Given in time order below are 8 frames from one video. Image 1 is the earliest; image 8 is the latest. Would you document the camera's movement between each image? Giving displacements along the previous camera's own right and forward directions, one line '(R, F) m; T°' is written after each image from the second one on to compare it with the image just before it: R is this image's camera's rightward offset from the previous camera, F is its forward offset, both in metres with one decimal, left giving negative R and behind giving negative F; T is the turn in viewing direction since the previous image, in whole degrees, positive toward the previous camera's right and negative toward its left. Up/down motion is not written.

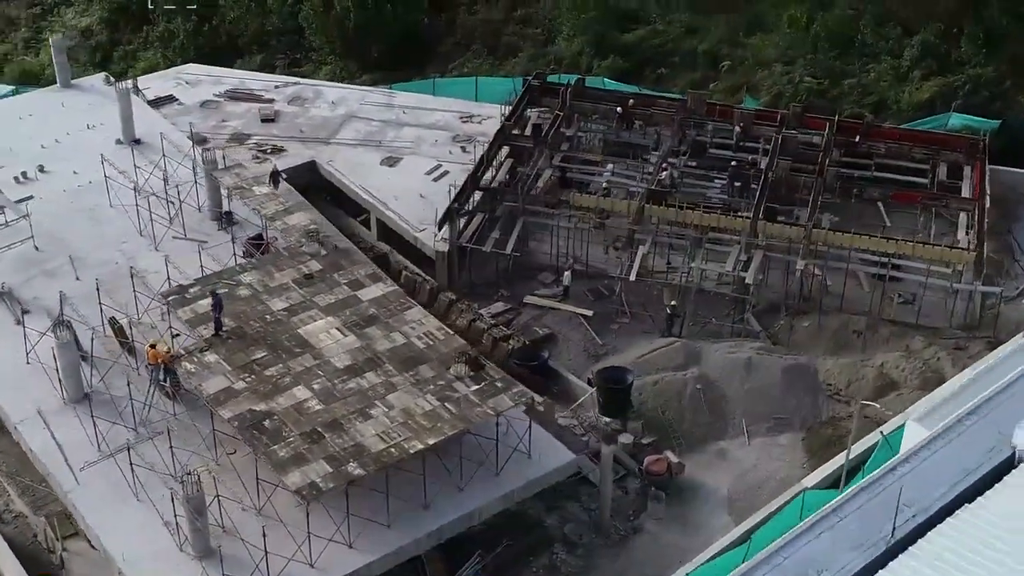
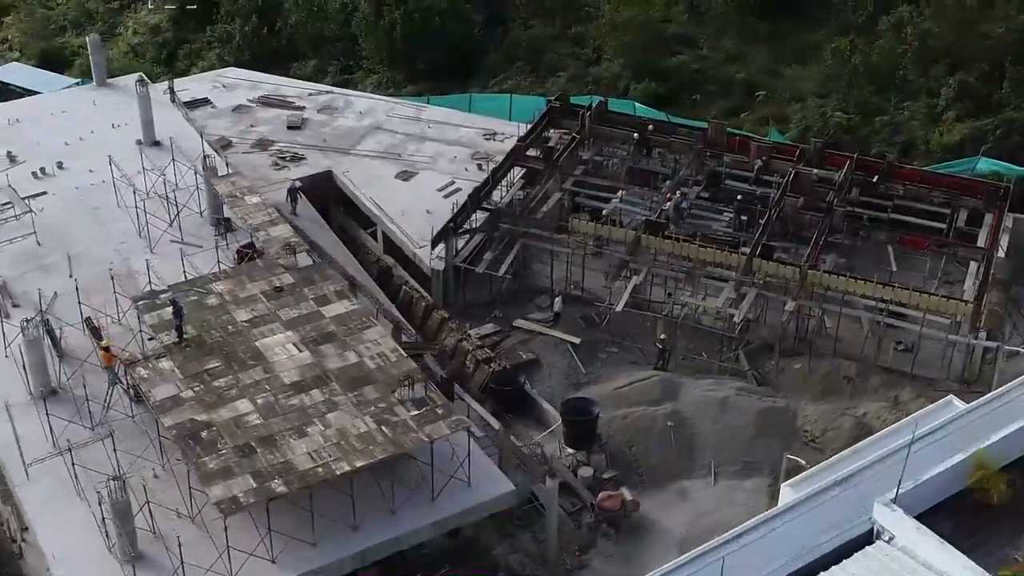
(+3.6, +0.2) m; -5°
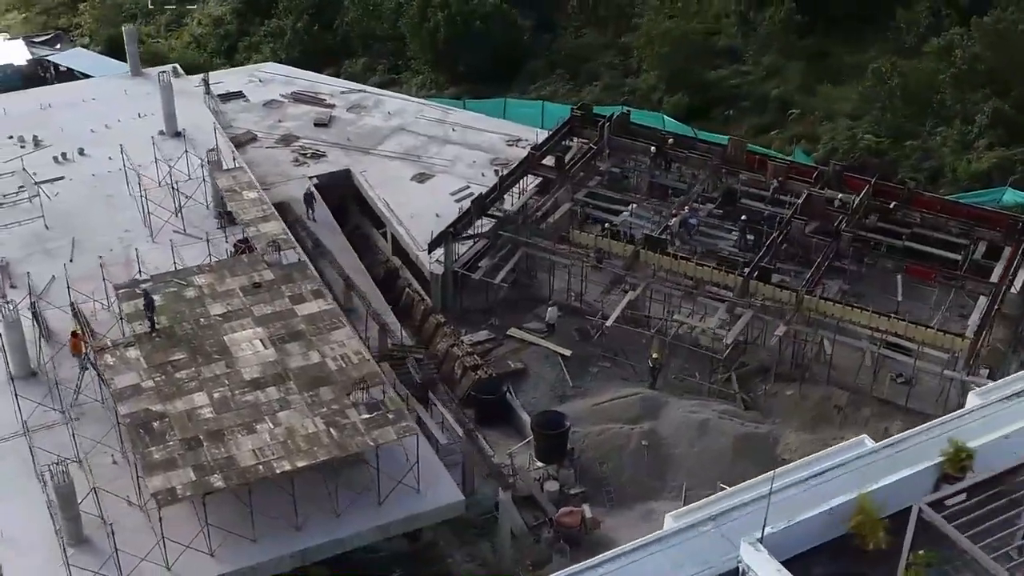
(+3.1, +0.3) m; -5°
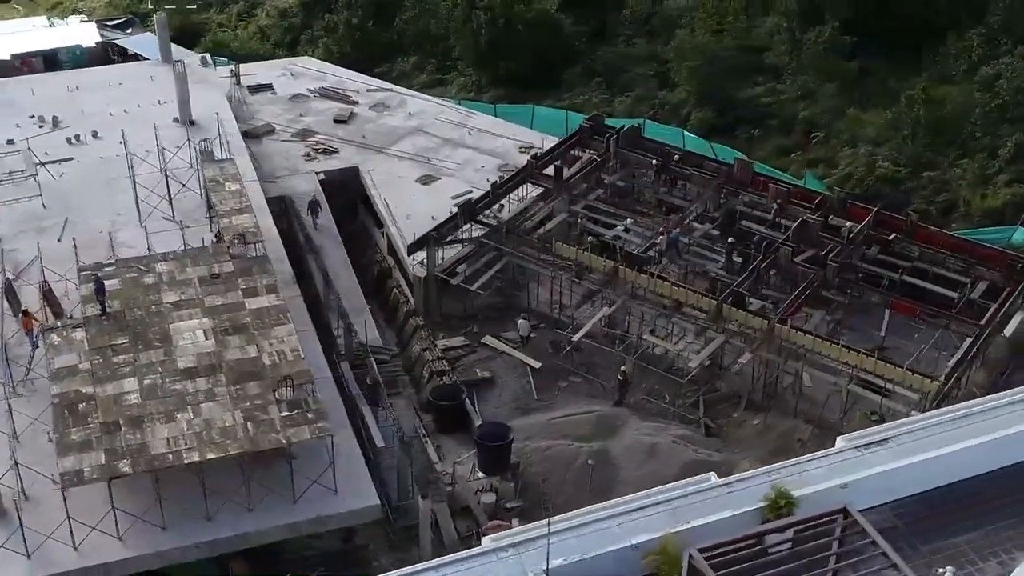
(+4.2, +0.4) m; -6°
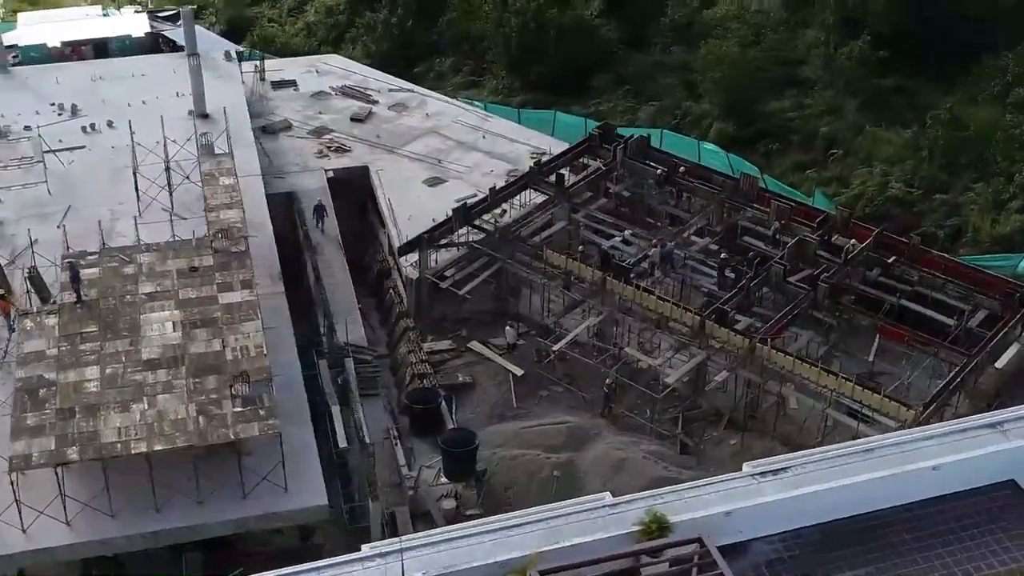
(+2.8, +0.3) m; -4°
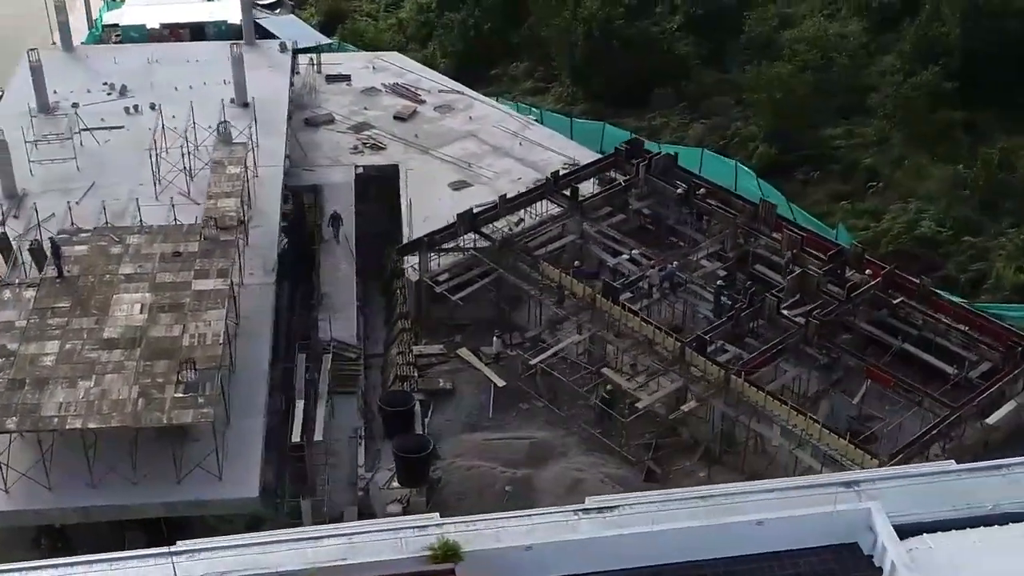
(+4.6, +0.6) m; -7°
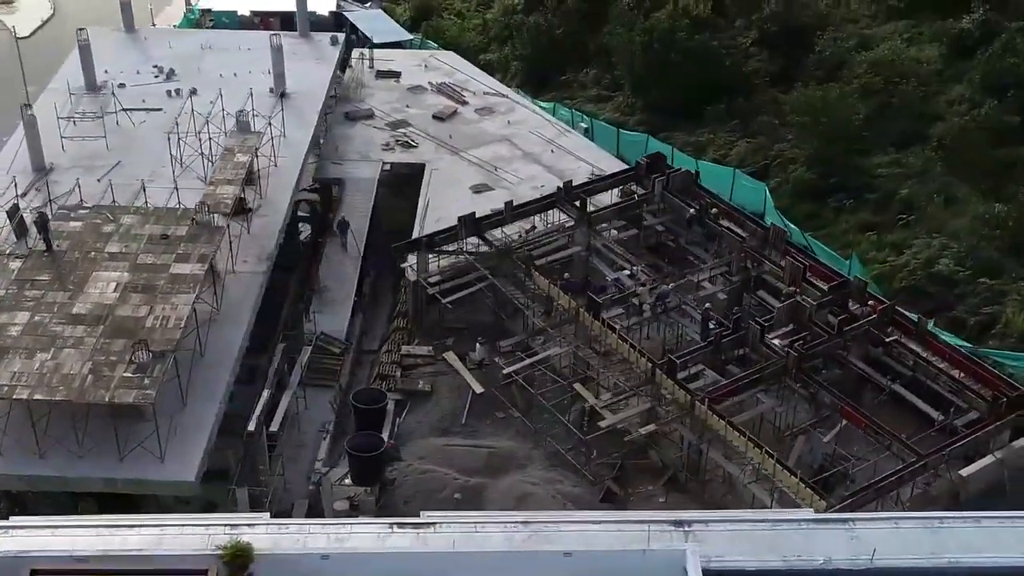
(+4.4, +0.5) m; -7°
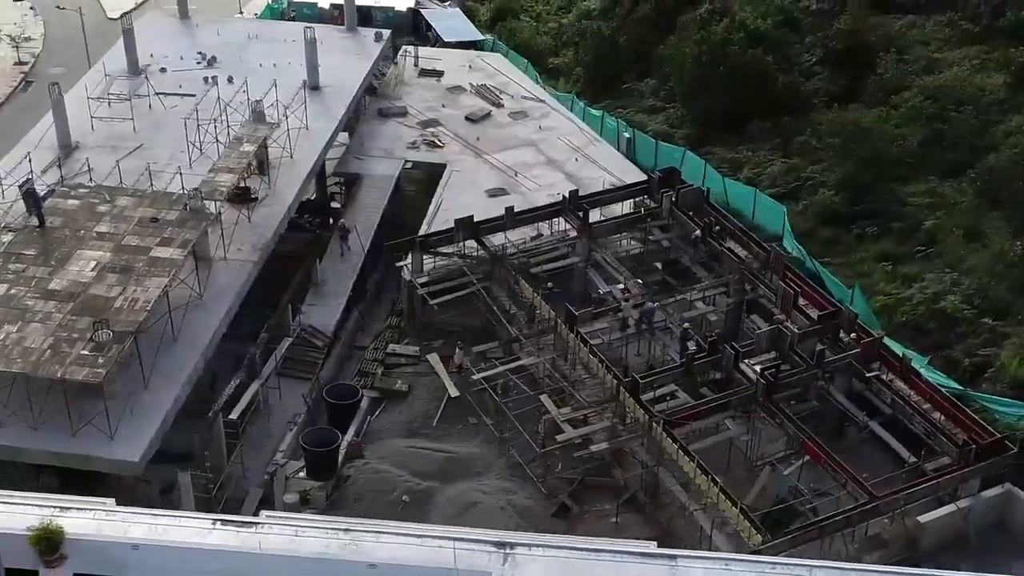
(+4.0, +0.5) m; -6°
